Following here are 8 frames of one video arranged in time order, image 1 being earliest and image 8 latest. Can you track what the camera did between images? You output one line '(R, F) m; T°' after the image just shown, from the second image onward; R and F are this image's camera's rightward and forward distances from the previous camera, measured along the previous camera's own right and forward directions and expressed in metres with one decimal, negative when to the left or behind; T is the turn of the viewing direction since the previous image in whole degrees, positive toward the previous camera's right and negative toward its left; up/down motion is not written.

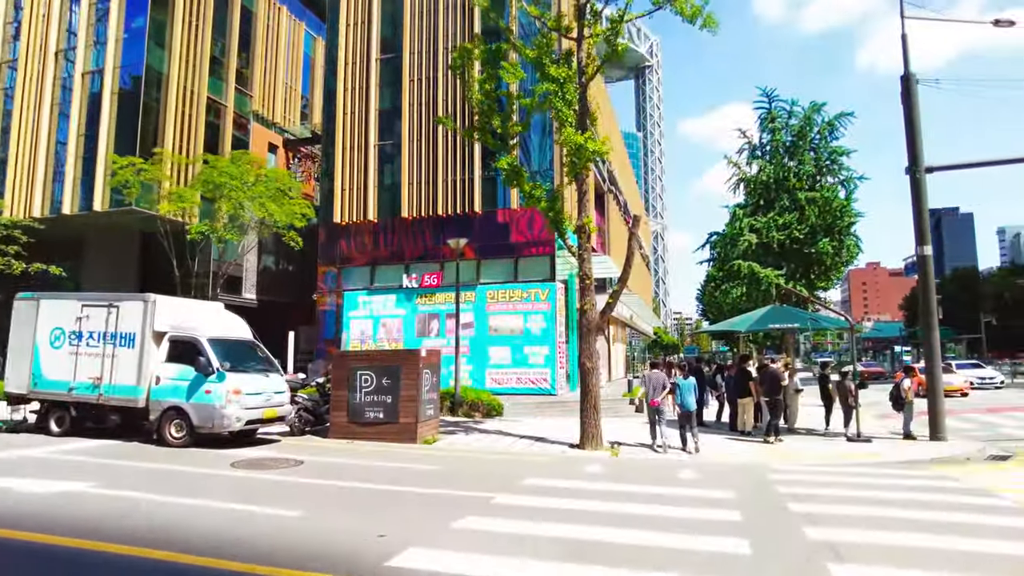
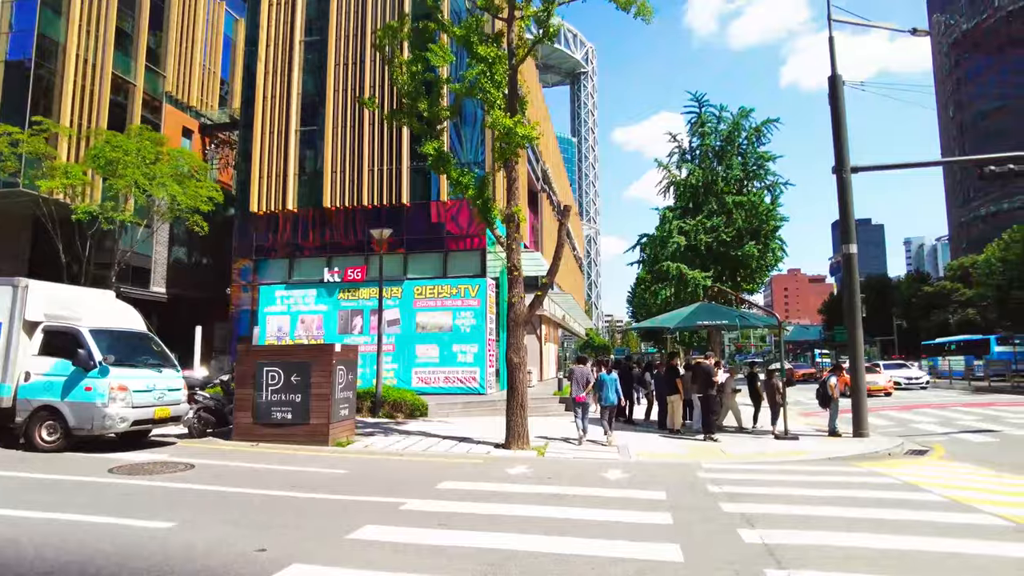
(+0.2, +0.8) m; +6°
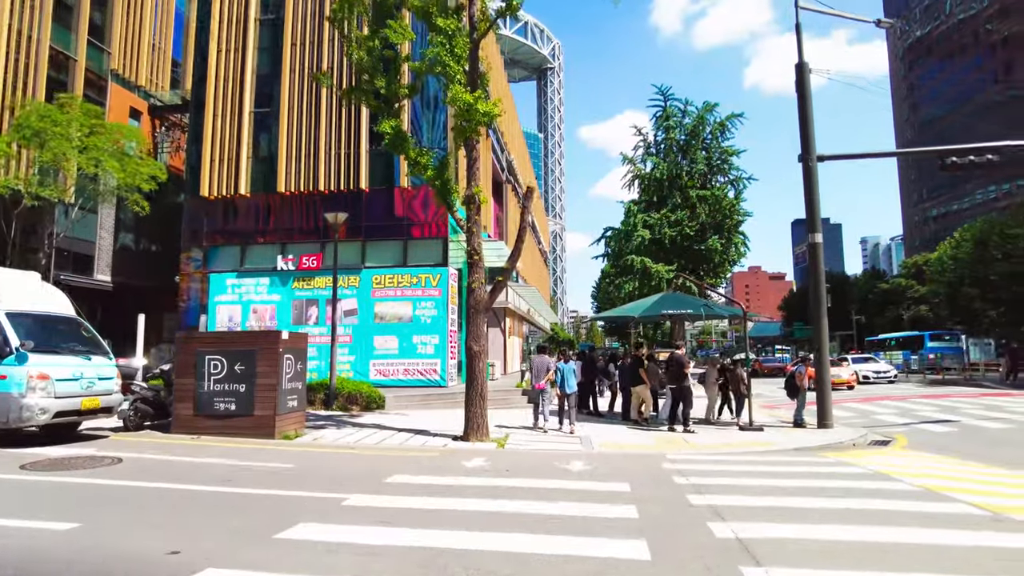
(+0.1, +0.6) m; +3°
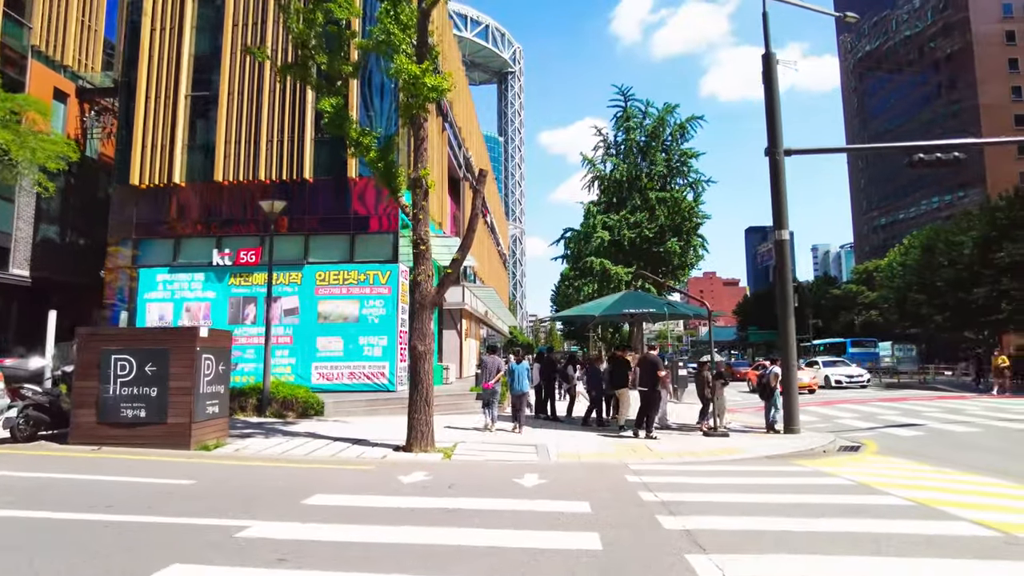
(+0.2, +1.2) m; +3°
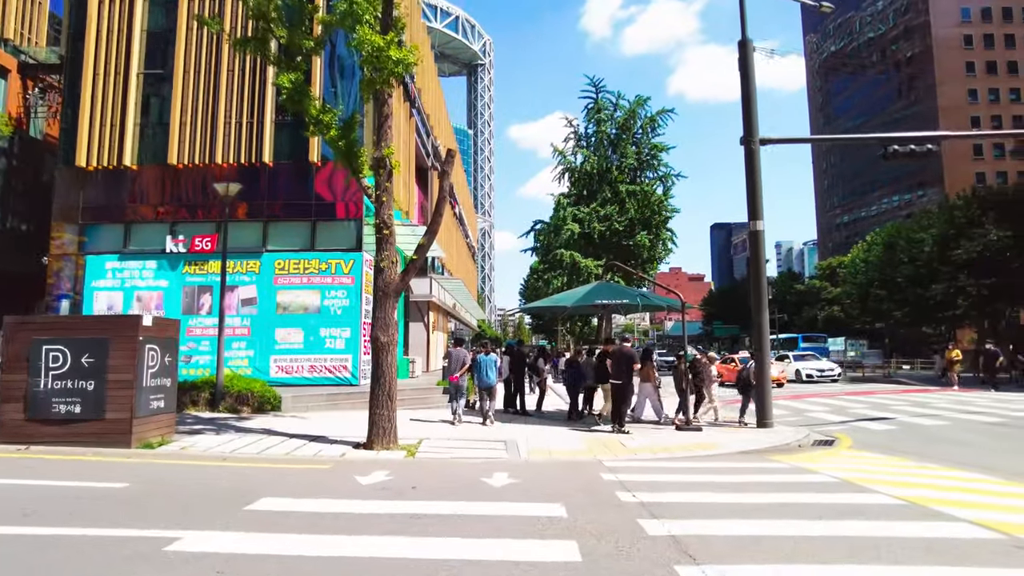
(0.0, +0.6) m; +3°
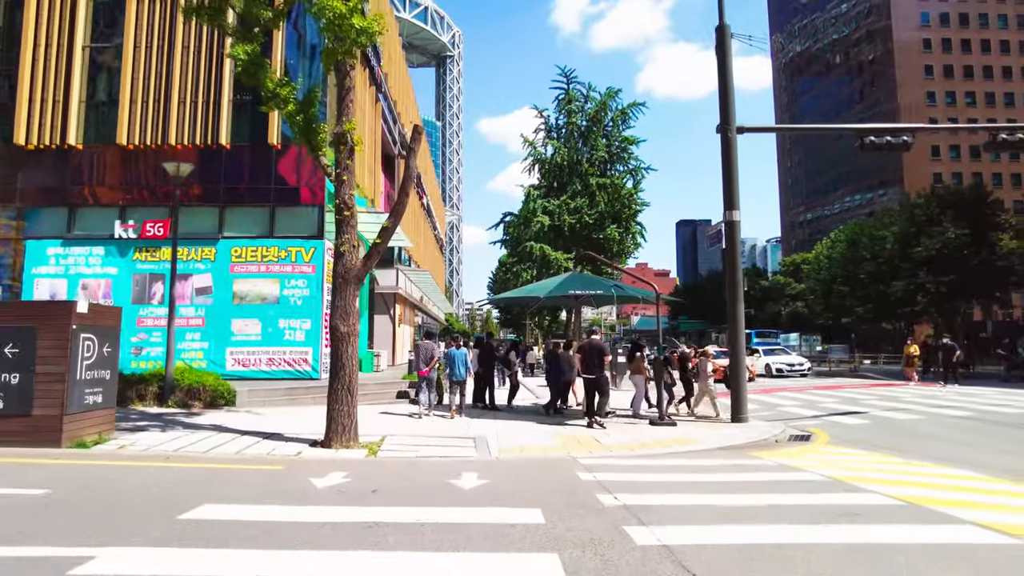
(0.0, +0.6) m; +3°
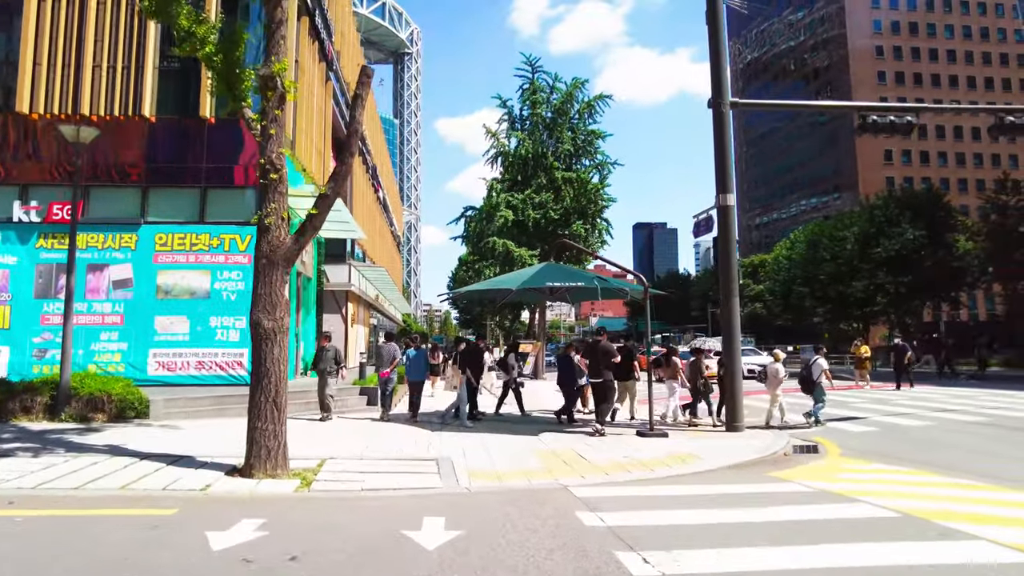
(-0.2, +2.0) m; +4°
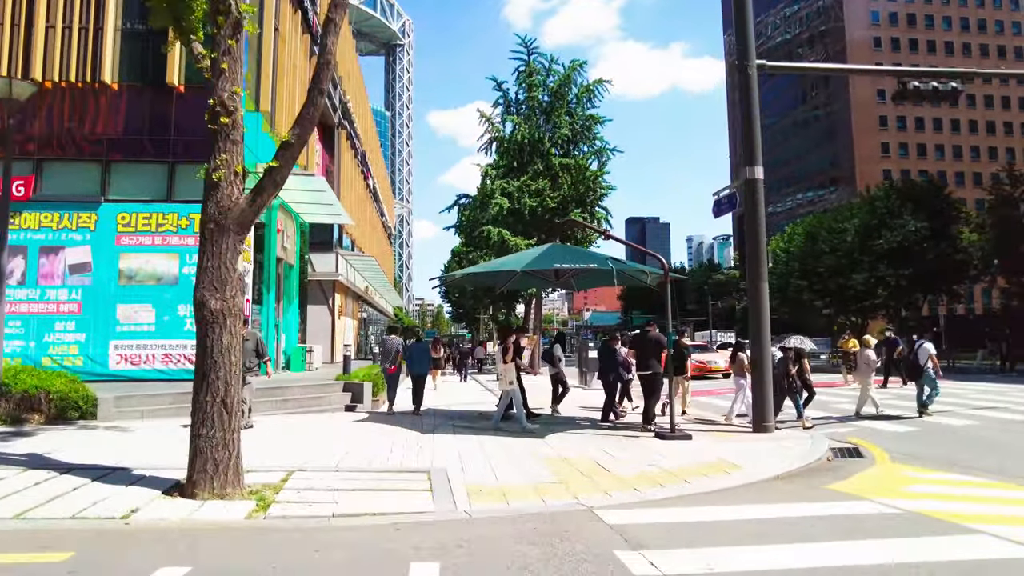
(-0.2, +1.5) m; +1°
